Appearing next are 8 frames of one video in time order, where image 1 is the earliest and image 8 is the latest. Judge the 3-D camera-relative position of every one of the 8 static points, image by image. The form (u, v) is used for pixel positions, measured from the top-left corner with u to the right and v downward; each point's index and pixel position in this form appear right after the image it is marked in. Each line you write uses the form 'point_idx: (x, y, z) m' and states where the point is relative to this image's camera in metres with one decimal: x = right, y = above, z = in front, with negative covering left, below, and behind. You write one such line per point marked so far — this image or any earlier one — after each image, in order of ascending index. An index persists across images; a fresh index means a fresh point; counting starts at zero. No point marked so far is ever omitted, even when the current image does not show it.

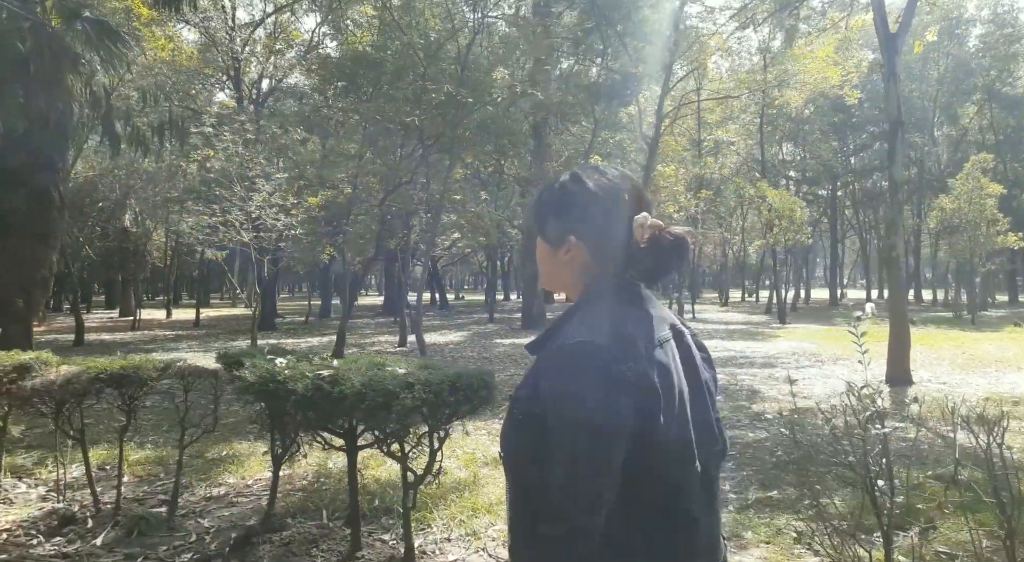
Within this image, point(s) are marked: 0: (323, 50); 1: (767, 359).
0: (-5.3, +6.1, +19.4) m
1: (+4.9, -1.5, +13.8) m
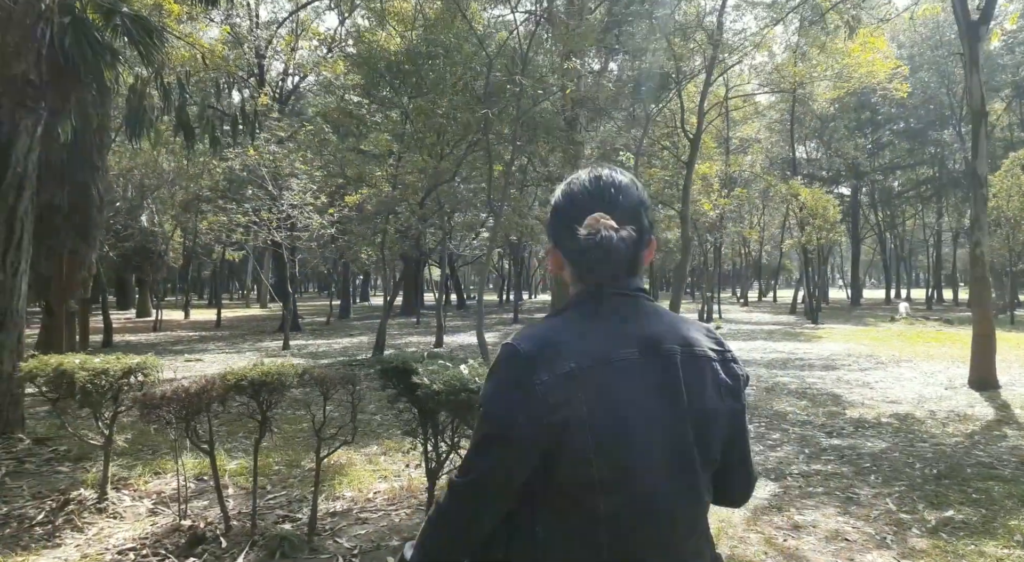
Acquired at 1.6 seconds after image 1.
0: (-4.3, +6.1, +19.1) m
1: (+5.8, -1.5, +13.5) m
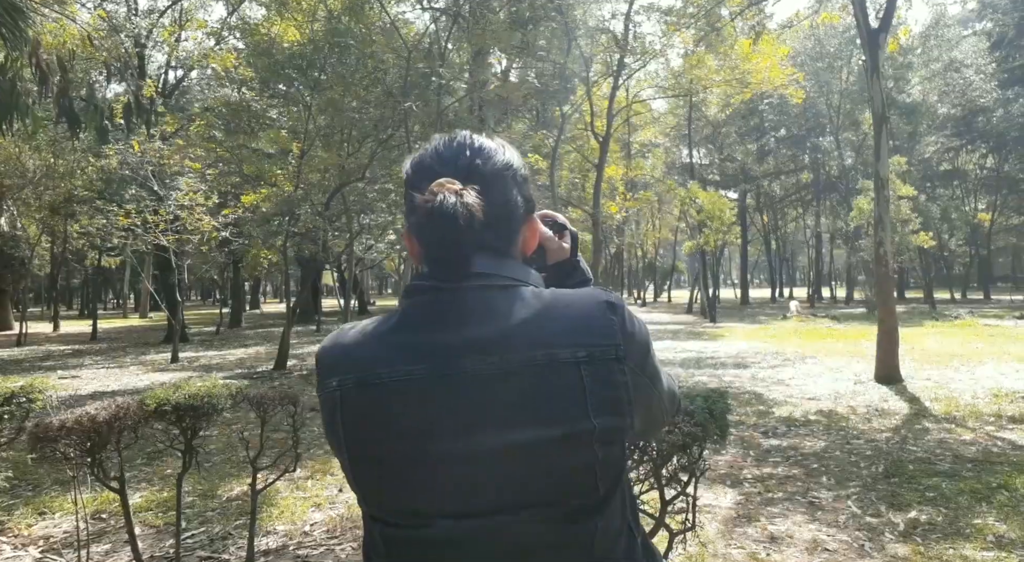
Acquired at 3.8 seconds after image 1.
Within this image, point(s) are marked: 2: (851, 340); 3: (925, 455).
0: (-6.7, +6.0, +18.0) m
1: (+4.3, -1.5, +13.8) m
2: (+7.8, -1.4, +16.8) m
3: (+3.4, -1.4, +5.9) m
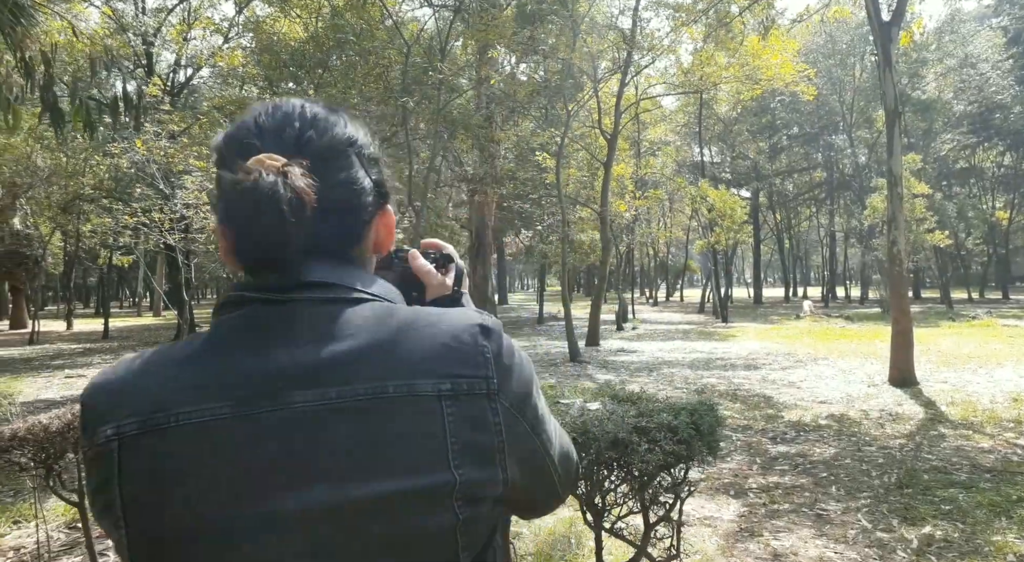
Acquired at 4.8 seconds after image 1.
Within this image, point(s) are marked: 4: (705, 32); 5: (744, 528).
0: (-6.5, +6.0, +17.8) m
1: (+4.4, -1.5, +13.5) m
2: (+8.0, -1.4, +16.4) m
3: (+3.3, -1.4, +5.7) m
4: (+3.9, +5.0, +14.5) m
5: (+1.3, -1.4, +4.2) m
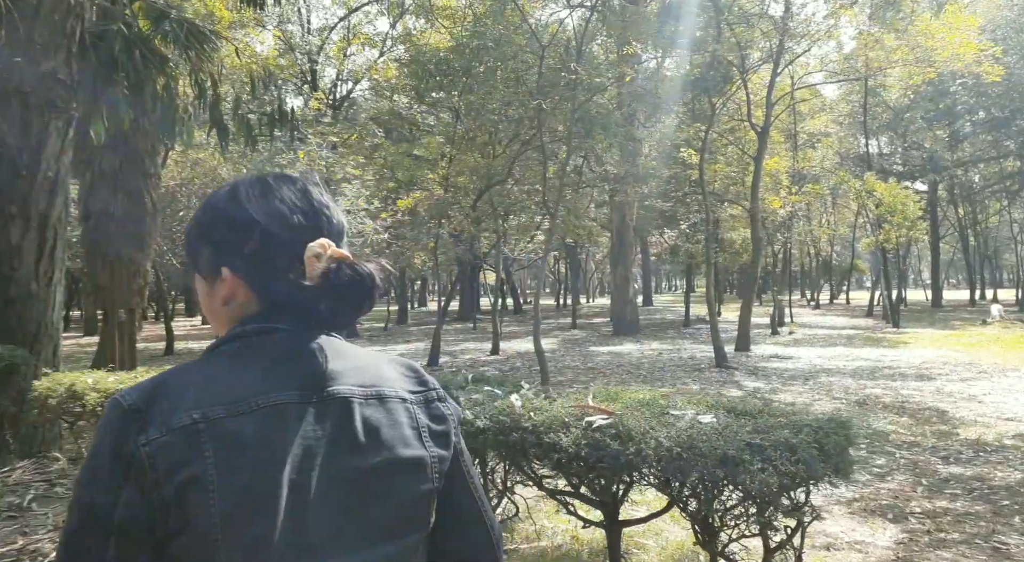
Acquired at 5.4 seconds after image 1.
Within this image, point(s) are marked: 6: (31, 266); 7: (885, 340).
0: (-2.9, +5.9, +18.7) m
1: (+6.9, -1.5, +12.3) m
2: (+11.0, -1.4, +14.4) m
3: (+4.2, -1.4, +4.8) m
4: (+6.6, +5.0, +13.4) m
5: (+2.0, -1.4, +3.8) m
6: (-4.0, +0.1, +6.2) m
7: (+9.7, -1.5, +19.0) m
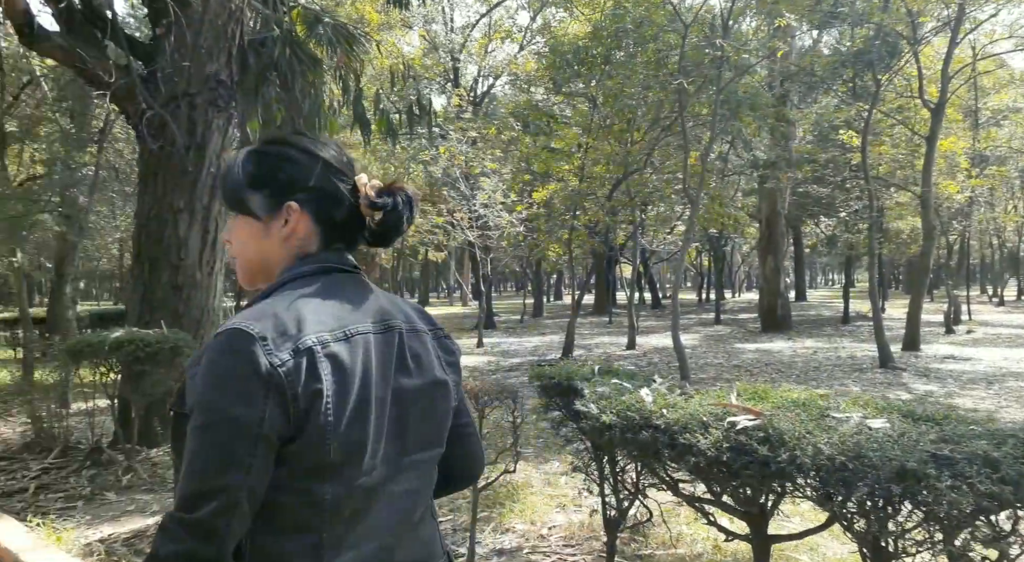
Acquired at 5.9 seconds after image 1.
0: (+0.7, +6.1, +18.6) m
1: (+9.0, -1.4, +10.5) m
2: (+13.4, -1.3, +11.8) m
3: (+5.0, -1.4, +3.7) m
4: (+9.0, +5.1, +11.6) m
5: (+2.6, -1.4, +3.1) m
6: (-2.9, +0.2, +6.6) m
7: (+13.0, -1.4, +16.6) m
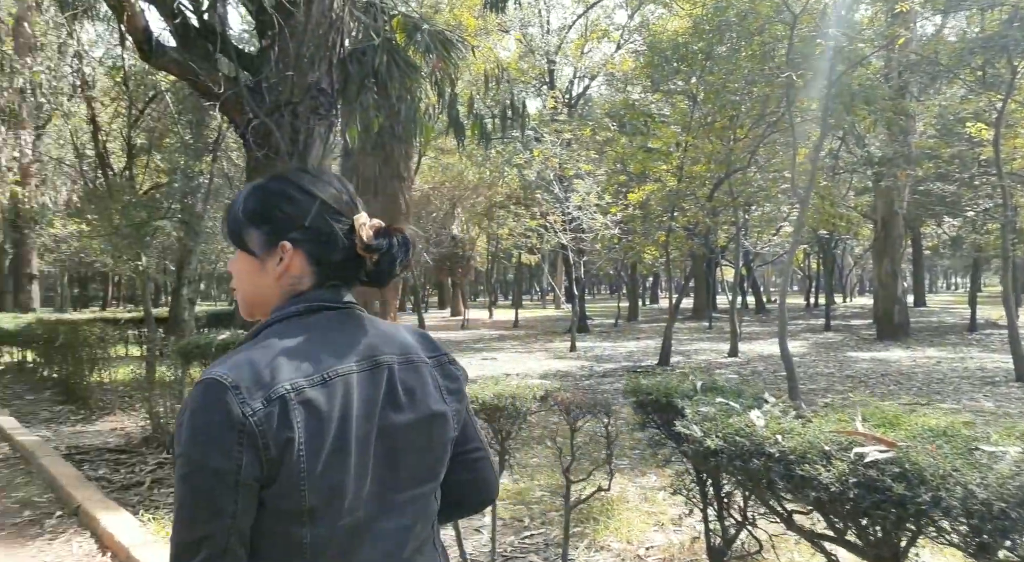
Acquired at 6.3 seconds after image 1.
0: (+3.1, +6.1, +18.3) m
1: (+10.3, -1.5, +9.1) m
2: (+14.8, -1.4, +9.8) m
3: (+5.4, -1.4, +2.8) m
4: (+10.4, +5.0, +10.2) m
5: (+3.0, -1.4, +2.6) m
6: (-2.0, +0.2, +6.8) m
7: (+15.1, -1.5, +14.6) m
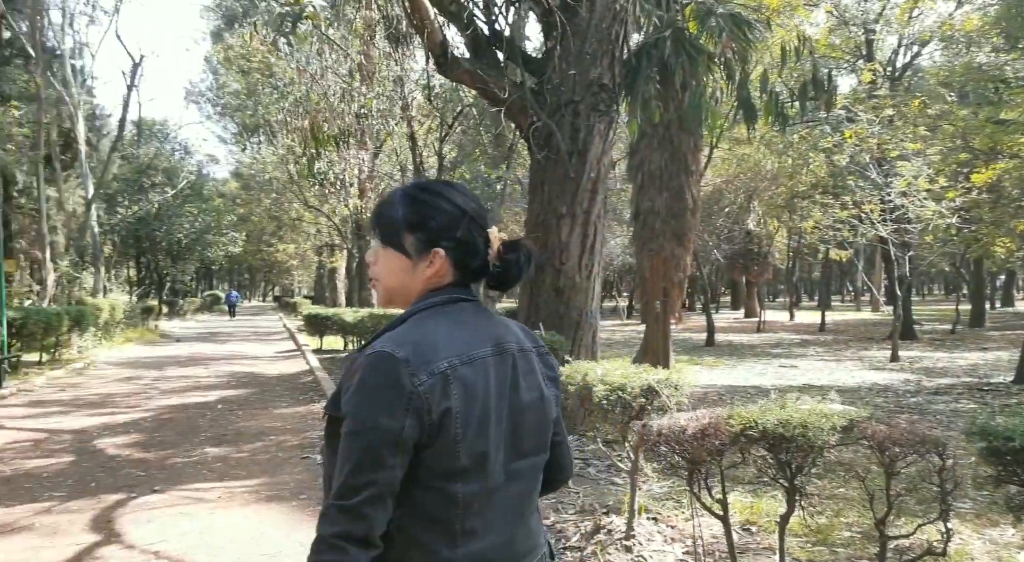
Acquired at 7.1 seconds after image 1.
0: (+9.8, +6.1, +15.2) m
1: (+12.8, -1.4, +4.0) m
2: (+17.3, -1.3, +2.8) m
3: (+5.9, -1.4, +0.1) m
4: (+13.3, +5.0, +4.9) m
5: (+3.5, -1.4, +0.8) m
6: (+0.6, +0.2, +6.7) m
7: (+19.4, -1.4, +7.1) m
